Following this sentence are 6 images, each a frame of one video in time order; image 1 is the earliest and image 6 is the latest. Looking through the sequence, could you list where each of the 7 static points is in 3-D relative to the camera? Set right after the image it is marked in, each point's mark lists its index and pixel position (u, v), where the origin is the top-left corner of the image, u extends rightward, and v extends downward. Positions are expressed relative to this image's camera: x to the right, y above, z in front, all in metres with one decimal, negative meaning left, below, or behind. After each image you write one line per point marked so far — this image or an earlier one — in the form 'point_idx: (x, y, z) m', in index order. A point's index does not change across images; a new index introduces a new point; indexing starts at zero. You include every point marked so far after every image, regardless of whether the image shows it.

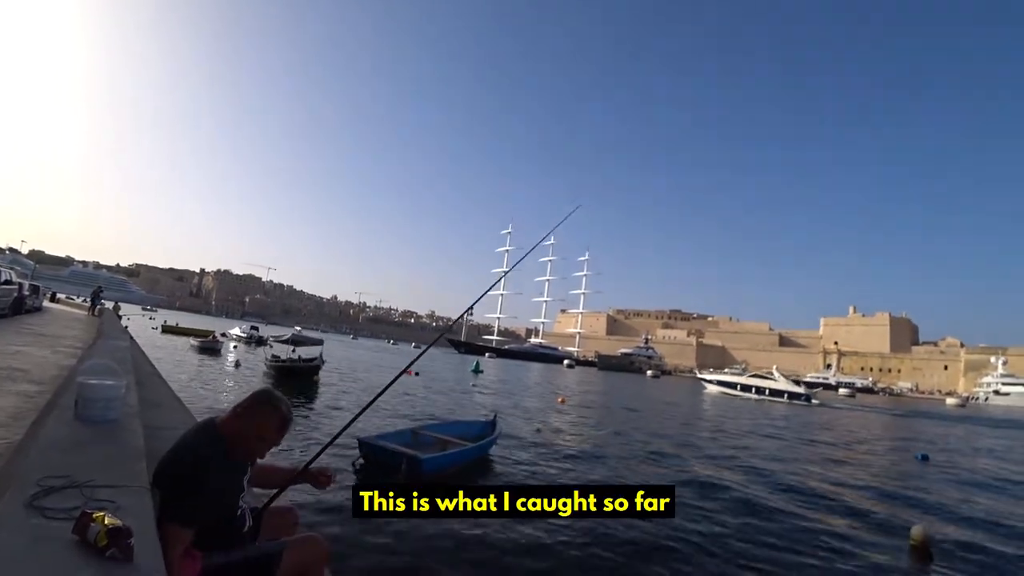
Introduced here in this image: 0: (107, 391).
0: (-5.8, -1.4, +8.1) m
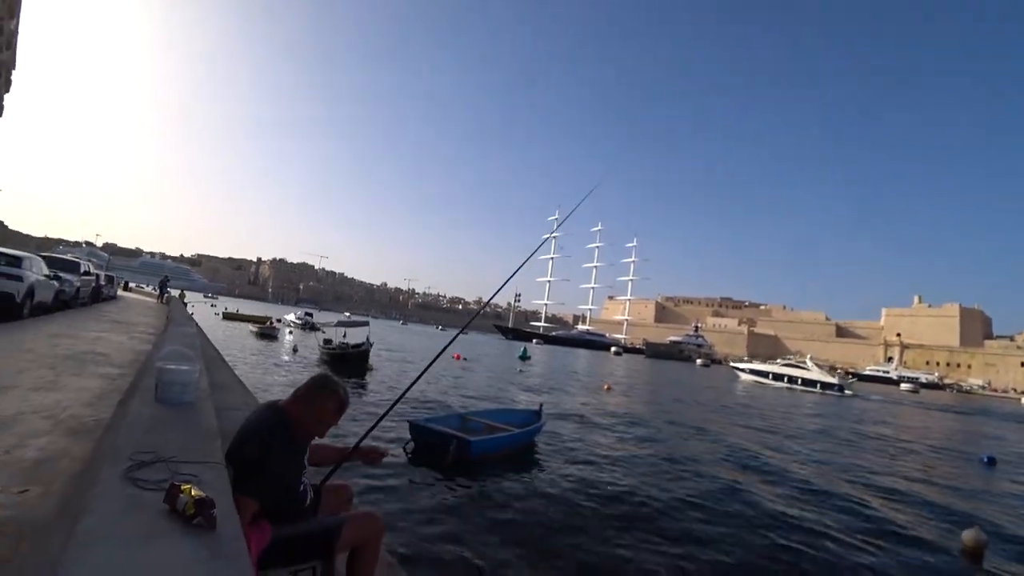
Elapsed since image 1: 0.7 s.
0: (-5.0, -1.3, +9.0) m
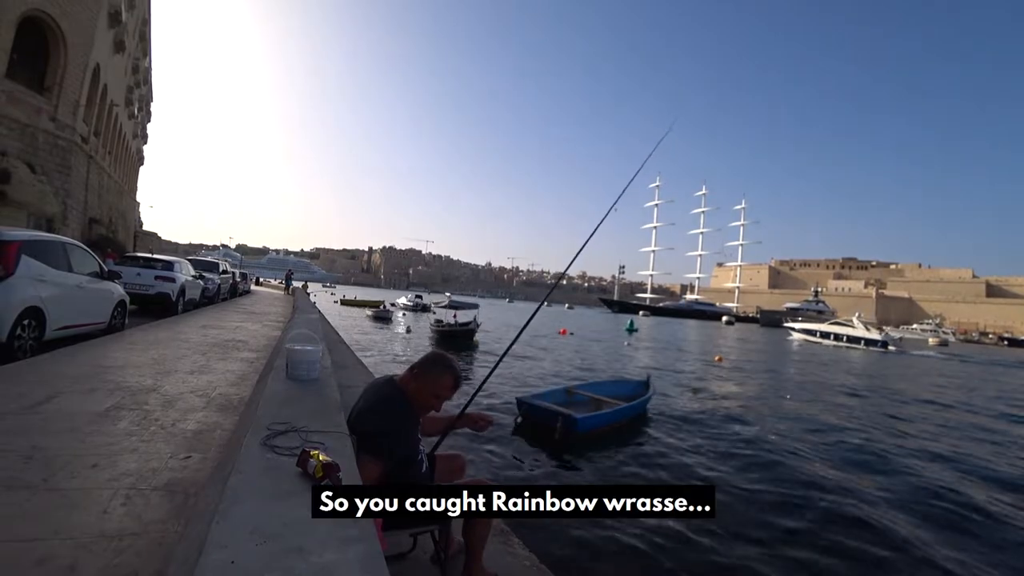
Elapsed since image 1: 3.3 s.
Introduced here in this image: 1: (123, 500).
0: (-3.8, -1.2, +10.5) m
1: (-3.7, -2.0, +5.4) m
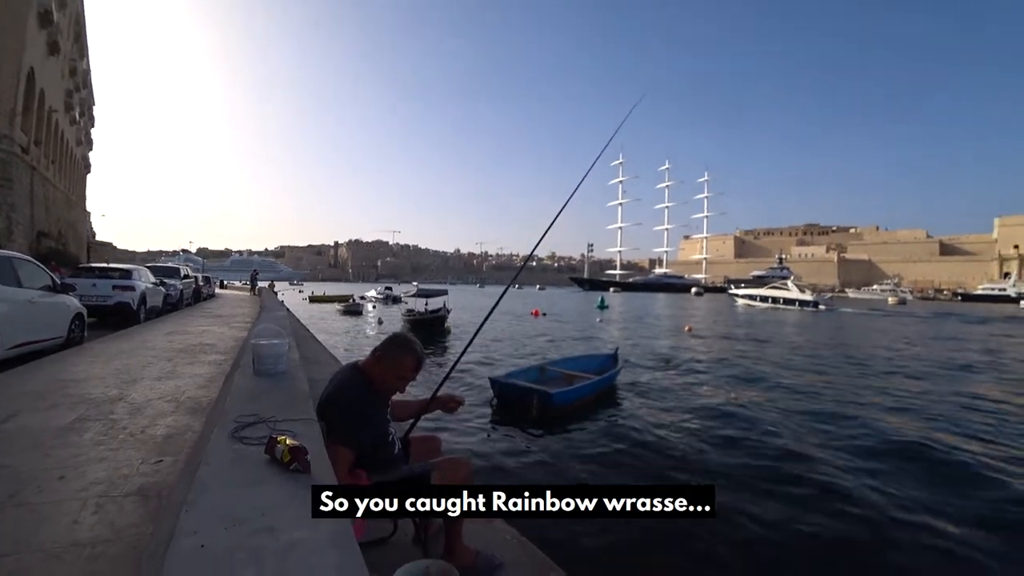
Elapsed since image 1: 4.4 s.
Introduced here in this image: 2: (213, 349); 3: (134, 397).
0: (-4.7, -1.3, +10.7) m
1: (-4.3, -2.2, +5.7) m
2: (-9.2, -1.9, +17.2) m
3: (-7.3, -2.1, +10.8) m
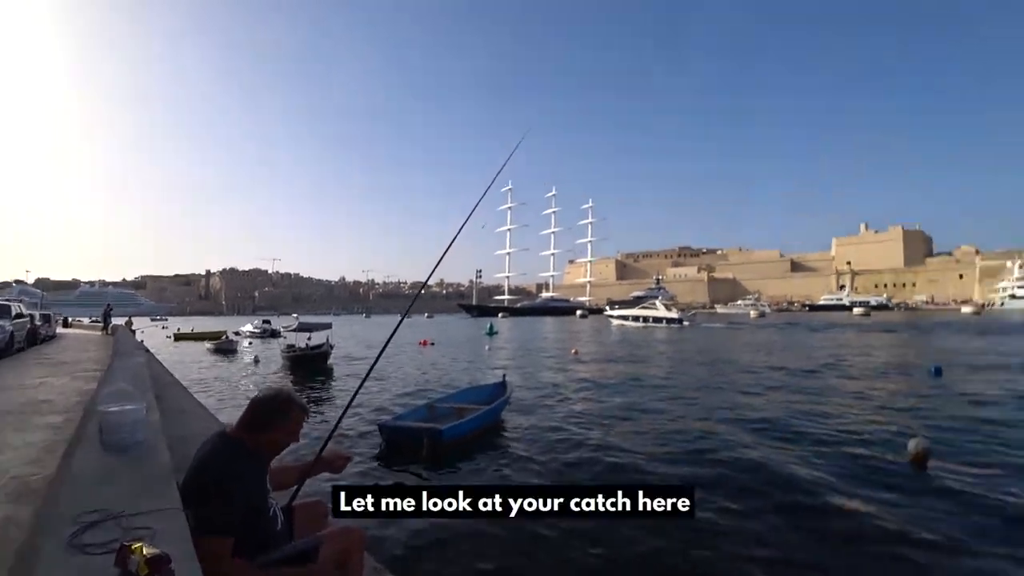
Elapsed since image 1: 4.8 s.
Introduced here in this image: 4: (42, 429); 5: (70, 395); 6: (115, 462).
0: (-5.8, -2.2, +8.2) m
1: (-4.5, -2.9, +3.4) m
2: (-11.4, -3.2, +13.7) m
3: (-8.4, -3.1, +7.8) m
4: (-9.4, -3.2, +11.1) m
5: (-12.0, -3.2, +15.4) m
6: (-5.4, -2.6, +7.5) m
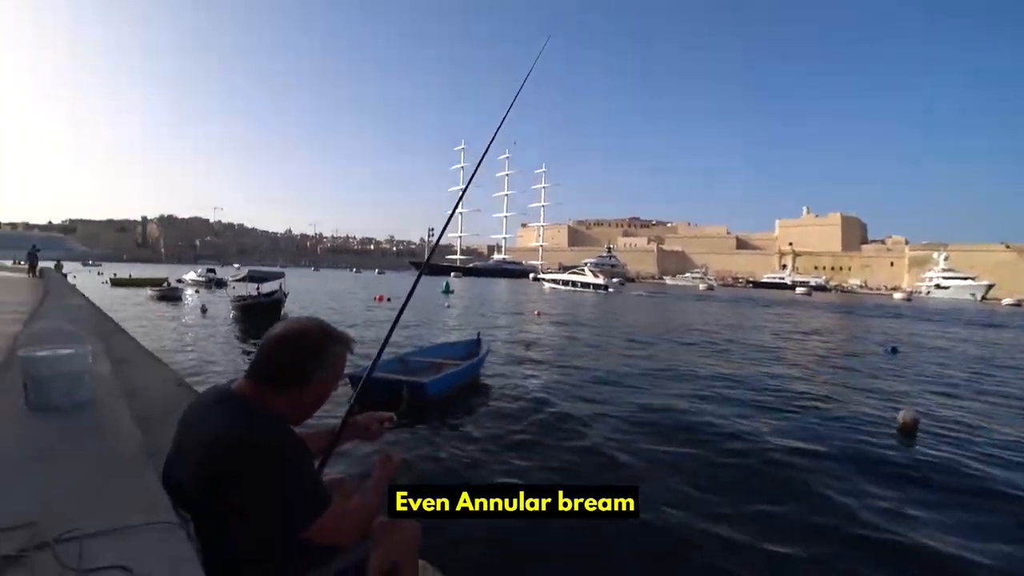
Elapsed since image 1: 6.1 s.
0: (-5.2, -2.2, +7.2) m
1: (-3.5, -3.3, +2.5) m
2: (-11.4, -2.5, +12.2) m
3: (-7.8, -3.0, +6.6) m
4: (-9.1, -2.8, +9.8) m
5: (-12.1, -2.4, +13.8) m
6: (-4.8, -2.7, +6.5) m
